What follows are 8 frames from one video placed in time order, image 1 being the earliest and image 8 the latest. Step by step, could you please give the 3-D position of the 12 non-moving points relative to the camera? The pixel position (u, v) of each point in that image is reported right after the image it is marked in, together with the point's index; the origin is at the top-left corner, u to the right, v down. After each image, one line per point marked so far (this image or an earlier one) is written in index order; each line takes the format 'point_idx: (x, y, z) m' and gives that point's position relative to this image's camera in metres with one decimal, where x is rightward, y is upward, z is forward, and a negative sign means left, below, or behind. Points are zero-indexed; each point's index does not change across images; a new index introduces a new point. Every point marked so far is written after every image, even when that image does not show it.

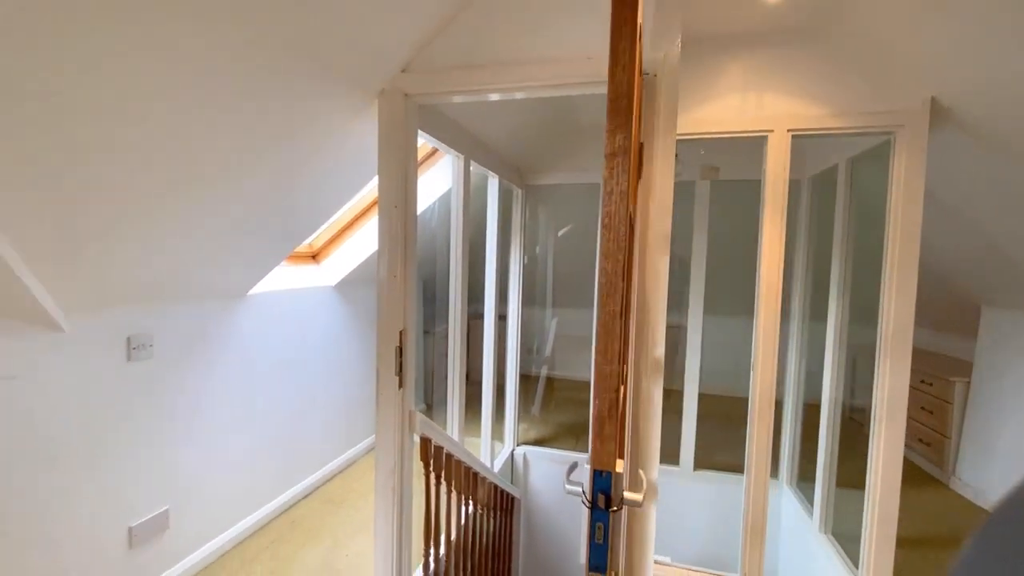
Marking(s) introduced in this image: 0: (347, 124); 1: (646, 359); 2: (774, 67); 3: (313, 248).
0: (-0.6, +0.6, +1.6) m
1: (+0.4, -0.2, +1.4) m
2: (+1.0, +0.9, +1.8) m
3: (-1.1, +0.2, +2.7) m
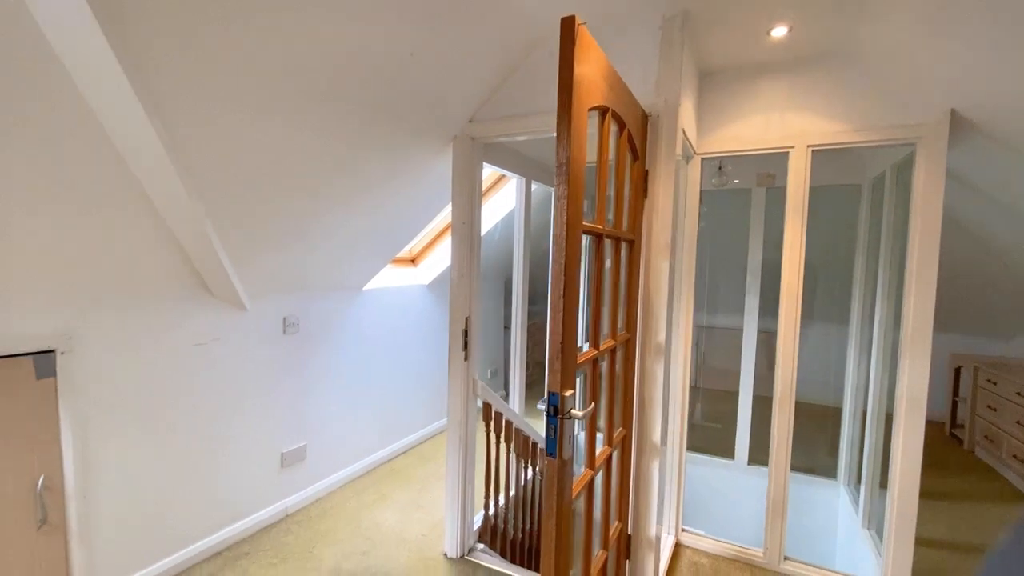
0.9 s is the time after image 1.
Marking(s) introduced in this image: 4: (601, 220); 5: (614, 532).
0: (-0.4, +0.6, +2.1) m
1: (+0.5, -0.2, +1.7) m
2: (+1.2, +0.9, +2.0) m
3: (-0.7, +0.2, +3.3) m
4: (+0.2, +0.2, +1.4) m
5: (+0.4, -0.9, +1.7) m
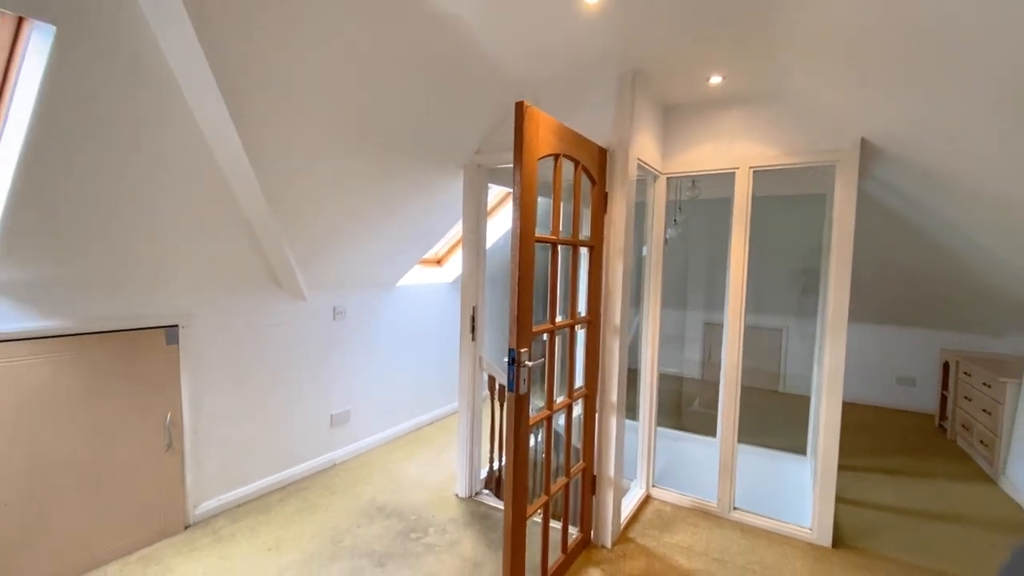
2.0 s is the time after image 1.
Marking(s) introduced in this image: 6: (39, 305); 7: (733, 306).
0: (-0.4, +0.6, +2.7) m
1: (+0.5, -0.2, +2.2) m
2: (+1.2, +0.9, +2.5) m
3: (-0.6, +0.3, +3.9) m
4: (+0.2, +0.2, +1.9) m
5: (+0.3, -0.8, +2.2) m
6: (-1.9, -0.1, +1.9) m
7: (+1.3, -0.1, +2.6) m
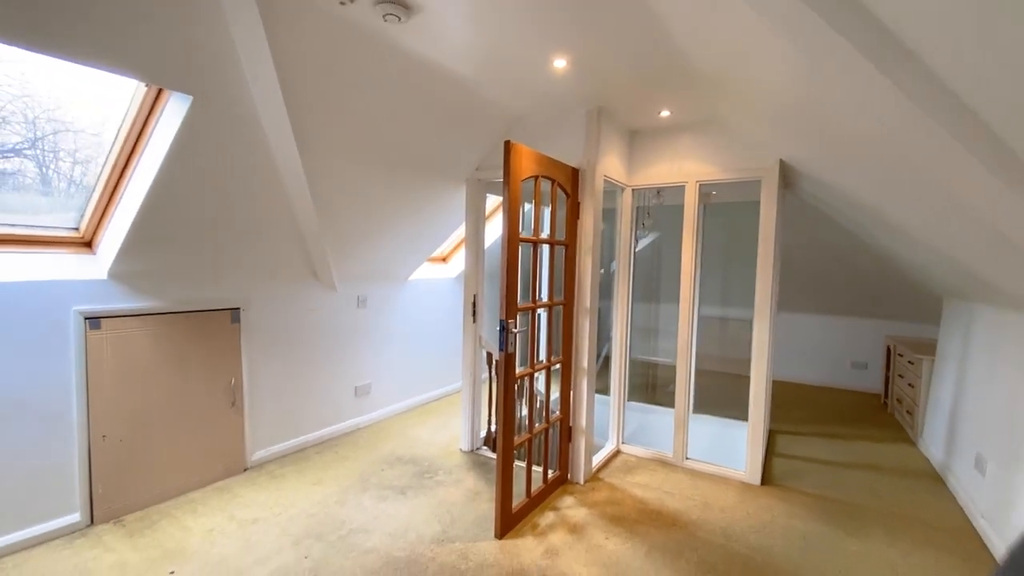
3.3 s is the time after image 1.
0: (-0.4, +0.7, +3.3) m
1: (+0.4, -0.1, +2.8) m
2: (+1.1, +0.9, +3.1) m
3: (-0.7, +0.3, +4.5) m
4: (+0.1, +0.3, +2.5) m
5: (+0.3, -0.8, +2.8) m
6: (-2.0, 0.0, +2.5) m
7: (+1.2, 0.0, +3.2) m
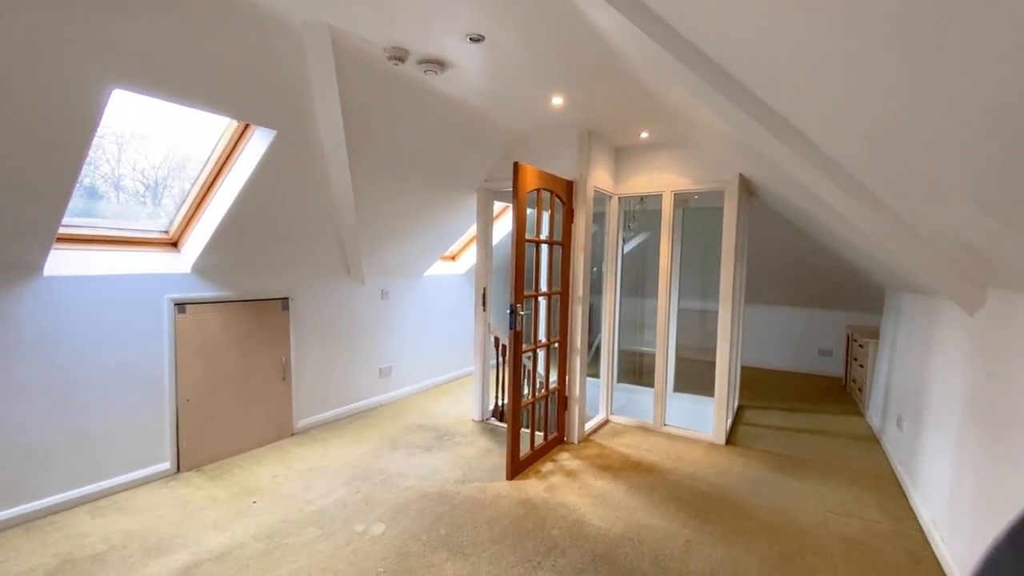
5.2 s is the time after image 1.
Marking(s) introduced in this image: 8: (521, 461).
0: (-0.4, +0.7, +3.8) m
1: (+0.5, -0.1, +3.4) m
2: (+1.2, +1.0, +3.6) m
3: (-0.6, +0.4, +5.1) m
4: (+0.2, +0.4, +3.1) m
5: (+0.3, -0.7, +3.3) m
6: (-1.9, 0.0, +3.0) m
7: (+1.2, 0.0, +3.8) m
8: (+0.1, -1.1, +2.9) m
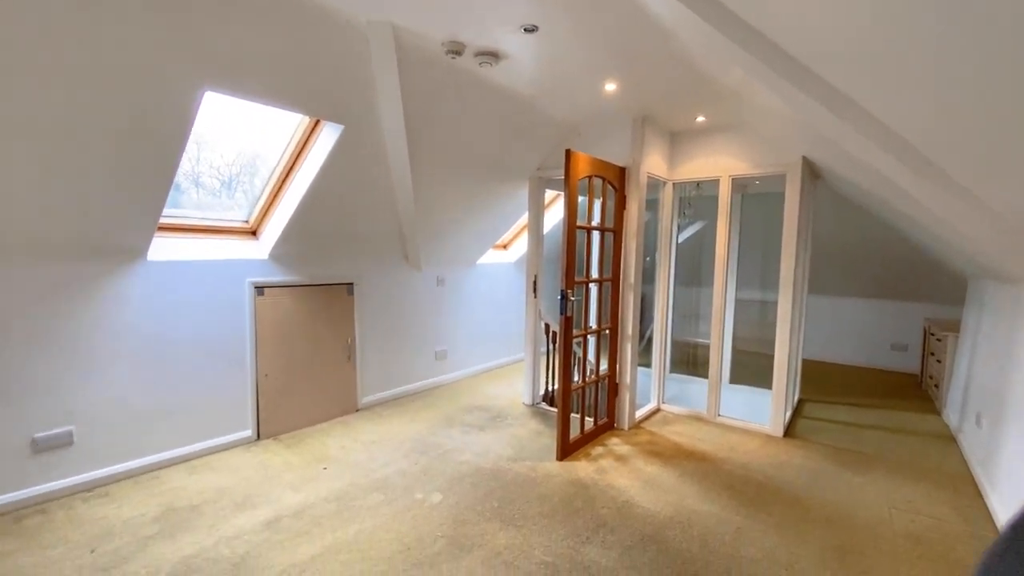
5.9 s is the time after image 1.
0: (+0.1, +0.8, +3.9) m
1: (+0.8, 0.0, +3.4) m
2: (+1.6, +1.1, +3.5) m
3: (-0.1, +0.5, +5.2) m
4: (+0.5, +0.4, +3.1) m
5: (+0.7, -0.6, +3.4) m
6: (-1.6, +0.1, +3.3) m
7: (+1.7, +0.1, +3.7) m
8: (+0.4, -1.0, +3.0) m
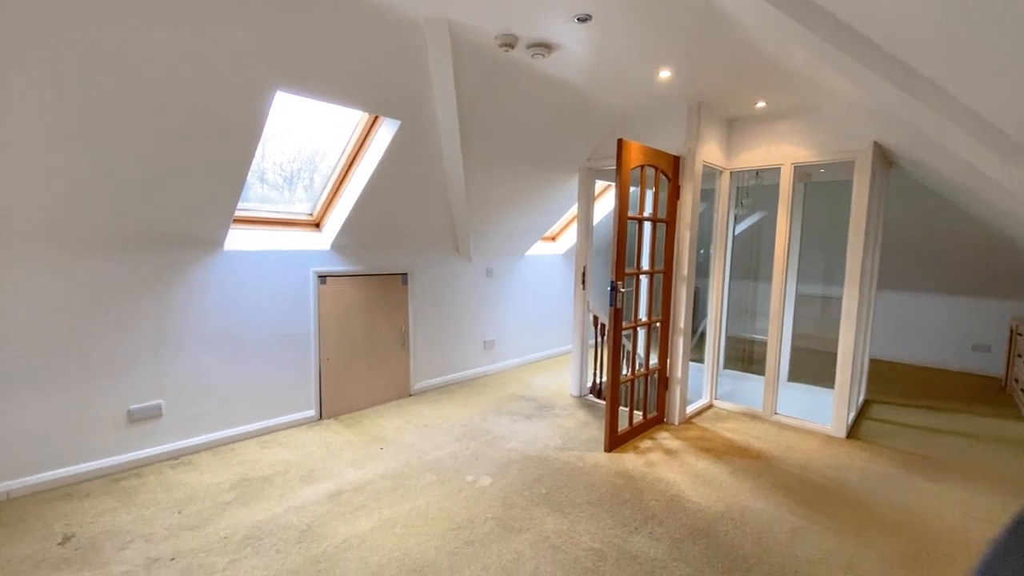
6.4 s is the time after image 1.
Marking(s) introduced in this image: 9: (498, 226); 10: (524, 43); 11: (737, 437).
0: (+0.5, +0.9, +3.9) m
1: (+1.2, +0.1, +3.3) m
2: (+2.0, +1.1, +3.4) m
3: (+0.5, +0.6, +5.2) m
4: (+0.9, +0.5, +3.0) m
5: (+1.0, -0.6, +3.3) m
6: (-1.2, +0.2, +3.5) m
7: (+2.0, +0.2, +3.5) m
8: (+0.7, -0.9, +3.0) m
9: (-0.1, +0.5, +4.0) m
10: (+0.1, +1.3, +2.4) m
11: (+1.5, -1.0, +3.2) m
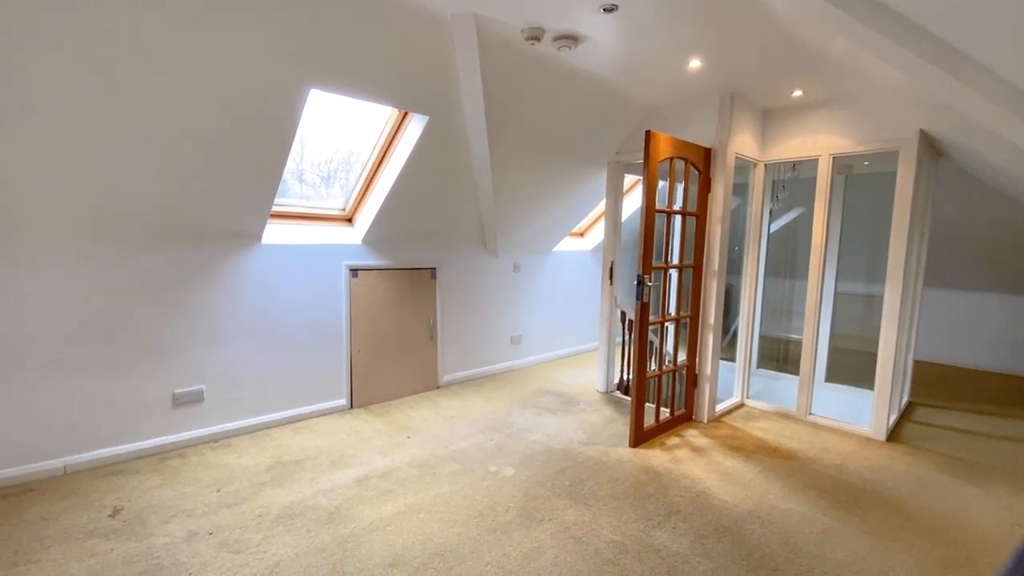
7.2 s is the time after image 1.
0: (+0.7, +1.0, +3.9) m
1: (+1.4, +0.1, +3.2) m
2: (+2.2, +1.2, +3.2) m
3: (+0.8, +0.6, +5.1) m
4: (+1.0, +0.5, +3.0) m
5: (+1.2, -0.5, +3.3) m
6: (-1.0, +0.3, +3.5) m
7: (+2.2, +0.2, +3.4) m
8: (+0.8, -0.9, +3.0) m
9: (+0.1, +0.6, +4.0) m
10: (+0.2, +1.3, +2.4) m
11: (+1.7, -1.0, +3.1) m
